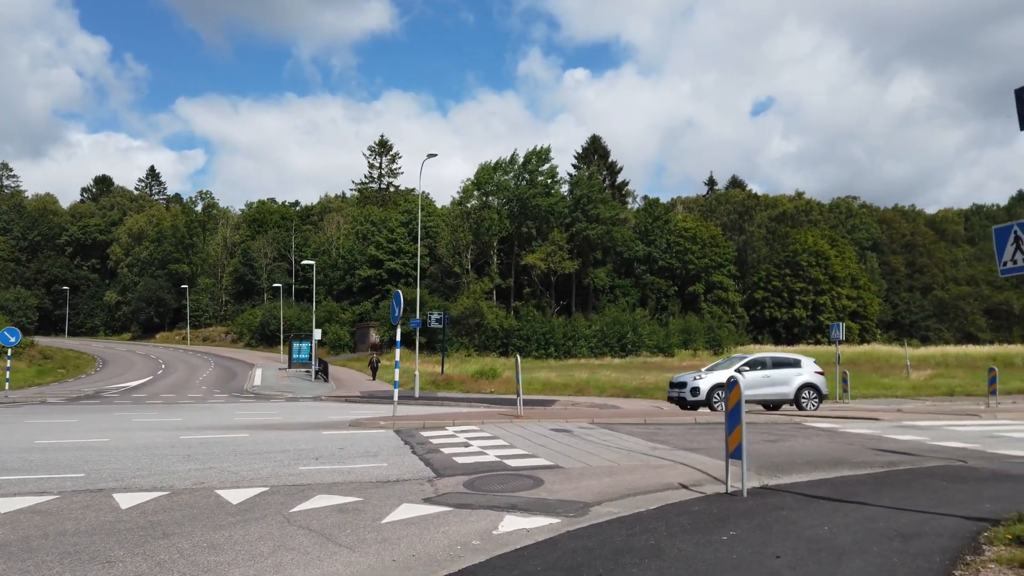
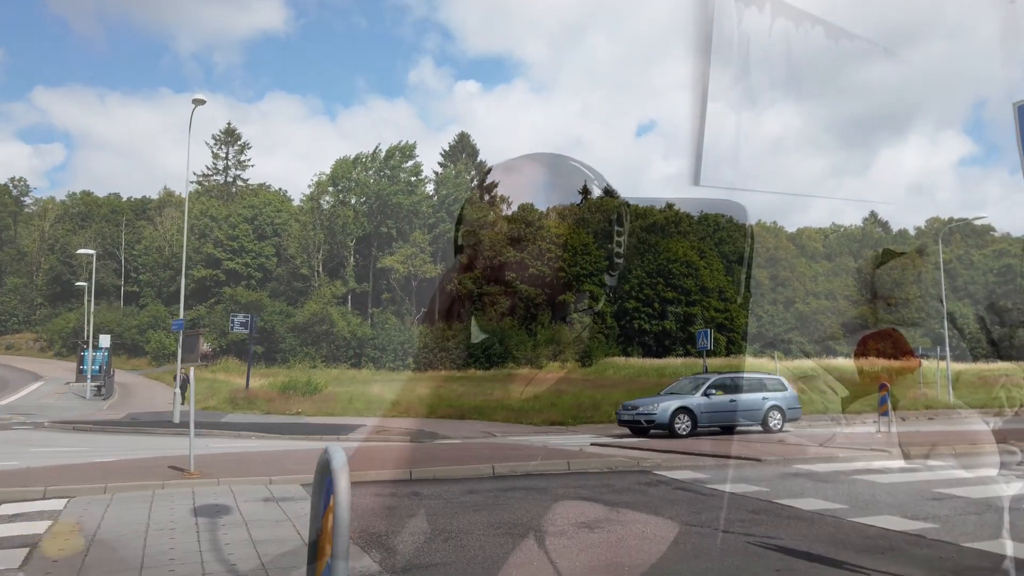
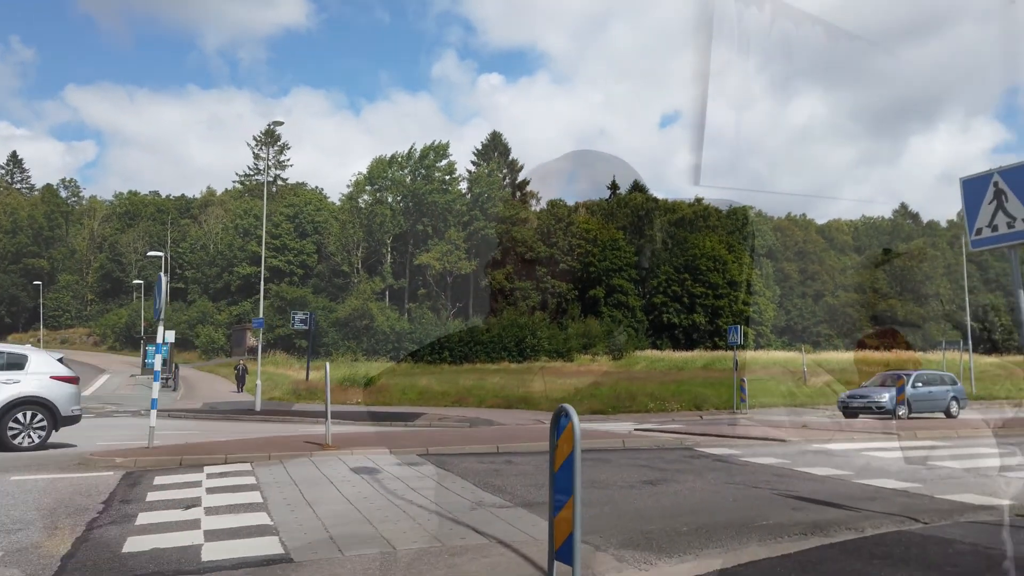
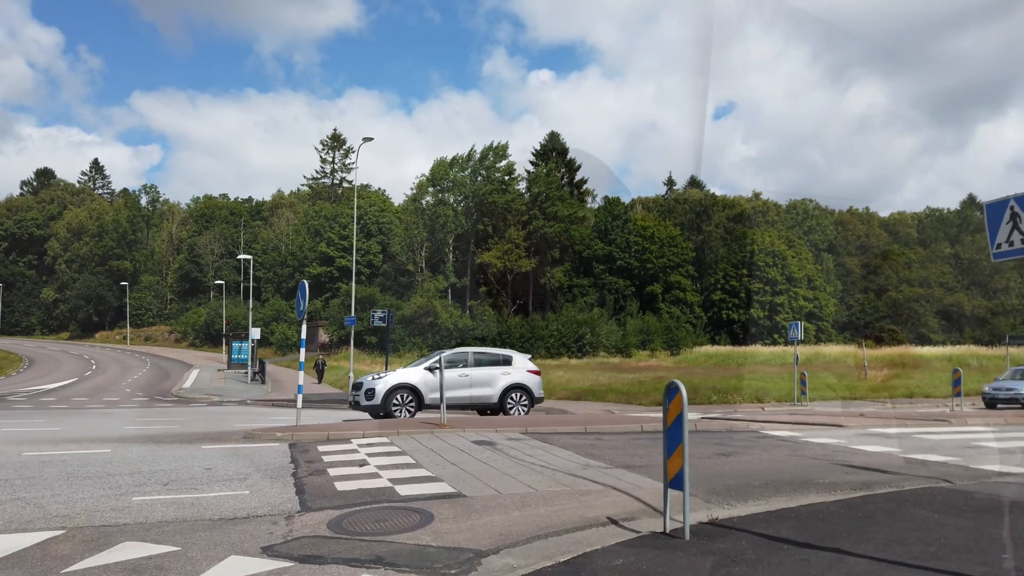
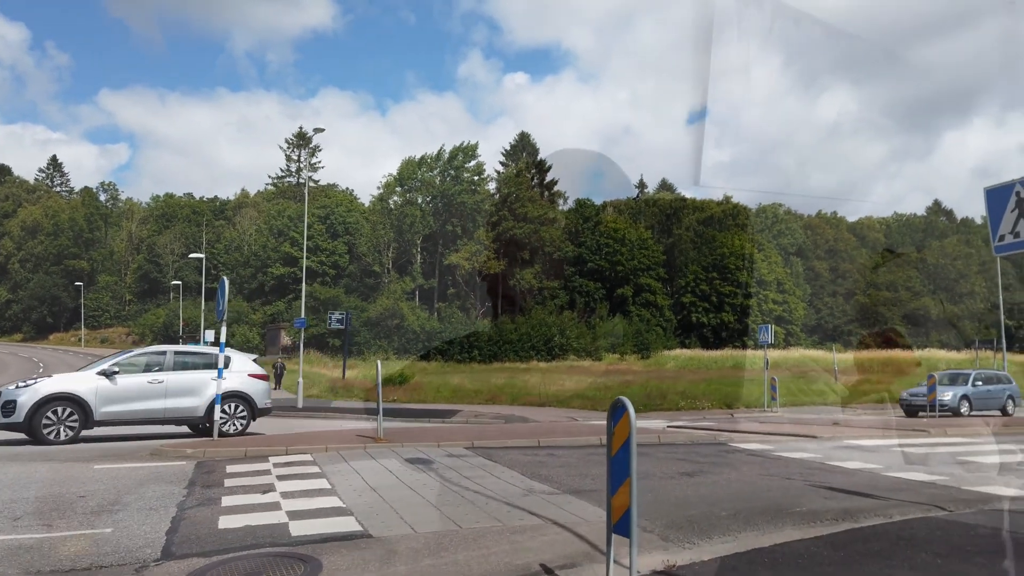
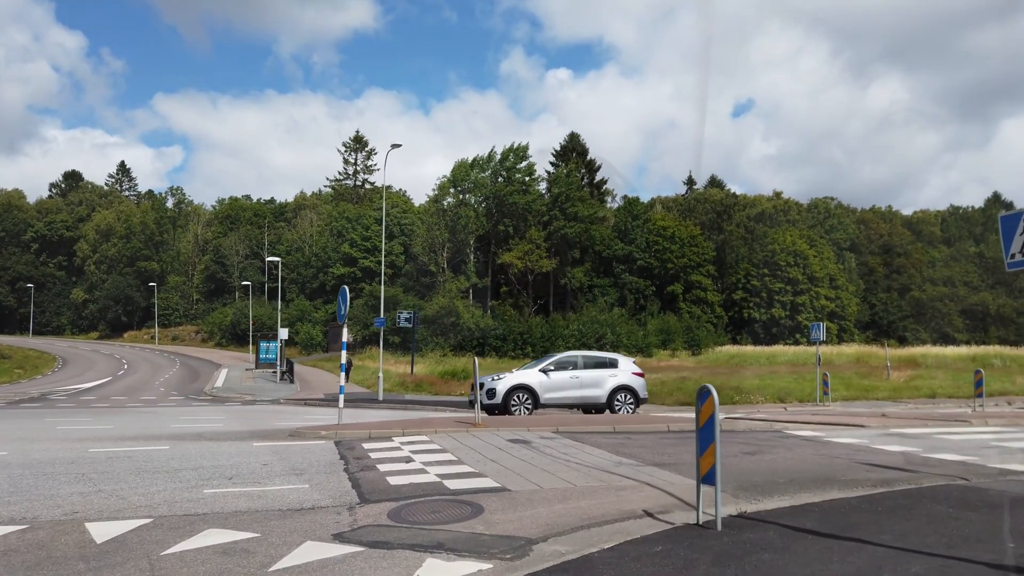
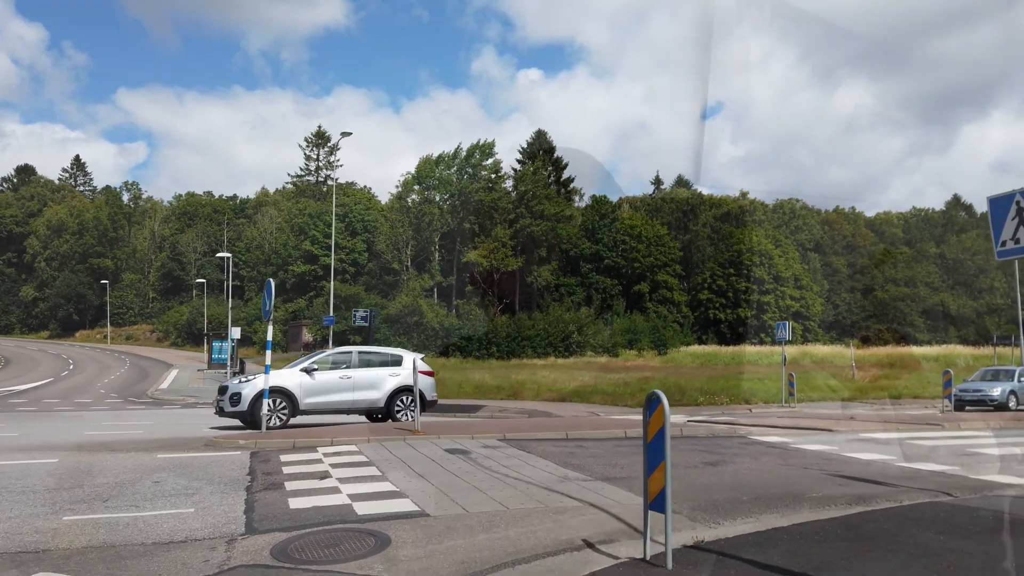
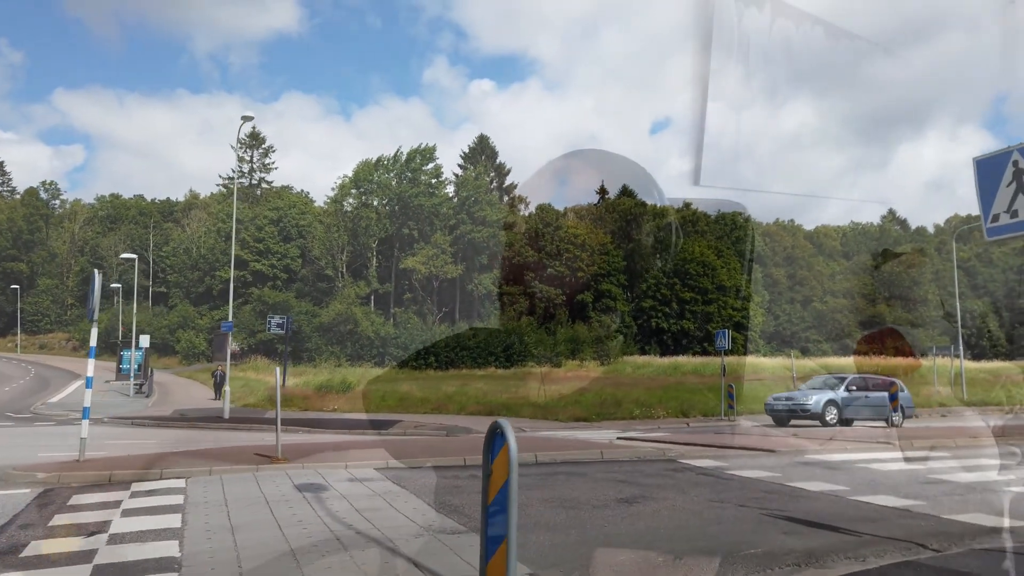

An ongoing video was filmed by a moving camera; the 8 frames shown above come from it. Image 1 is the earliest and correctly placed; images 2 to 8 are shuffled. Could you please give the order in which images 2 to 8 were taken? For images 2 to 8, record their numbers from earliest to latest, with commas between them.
6, 4, 7, 5, 3, 8, 2
